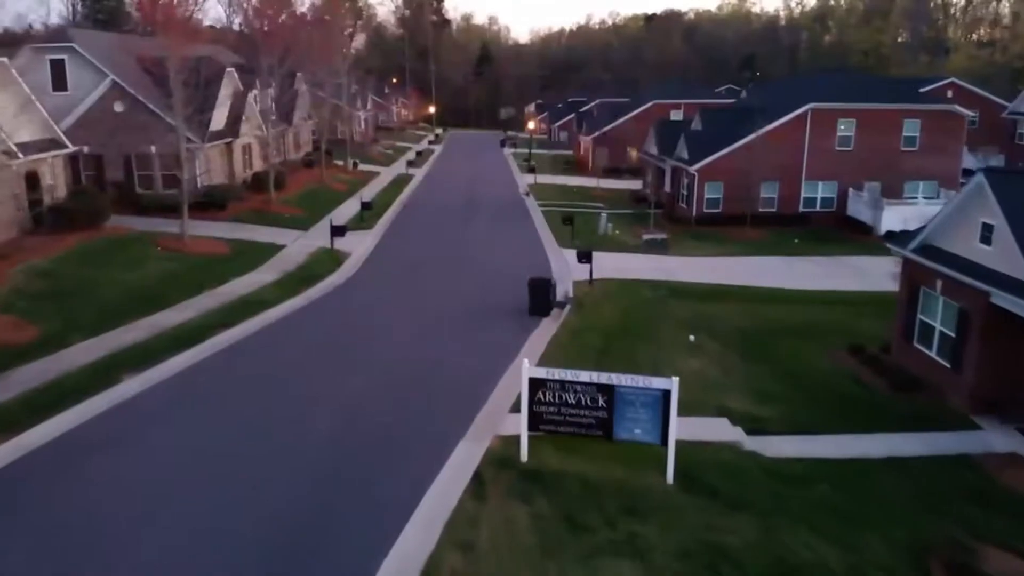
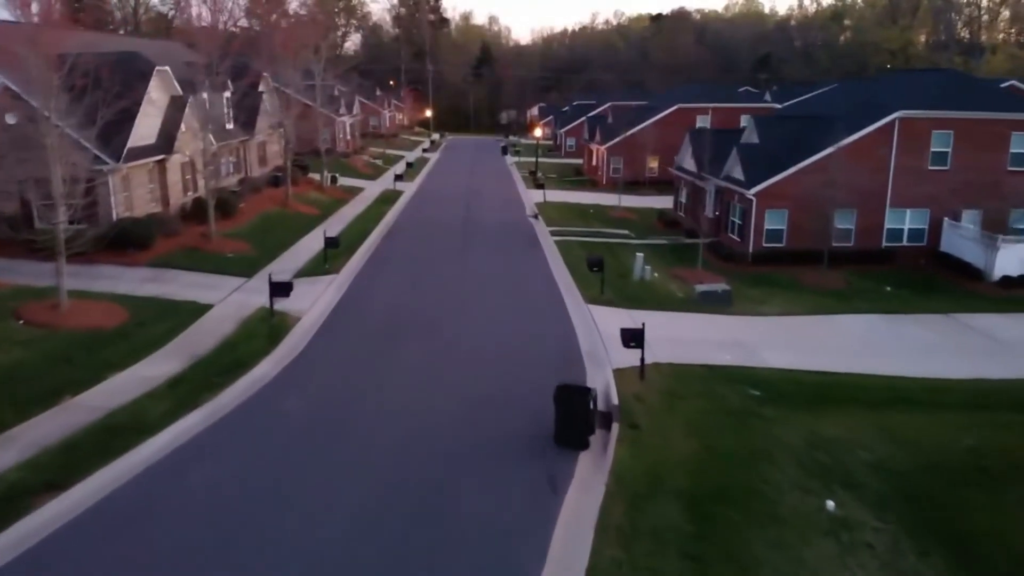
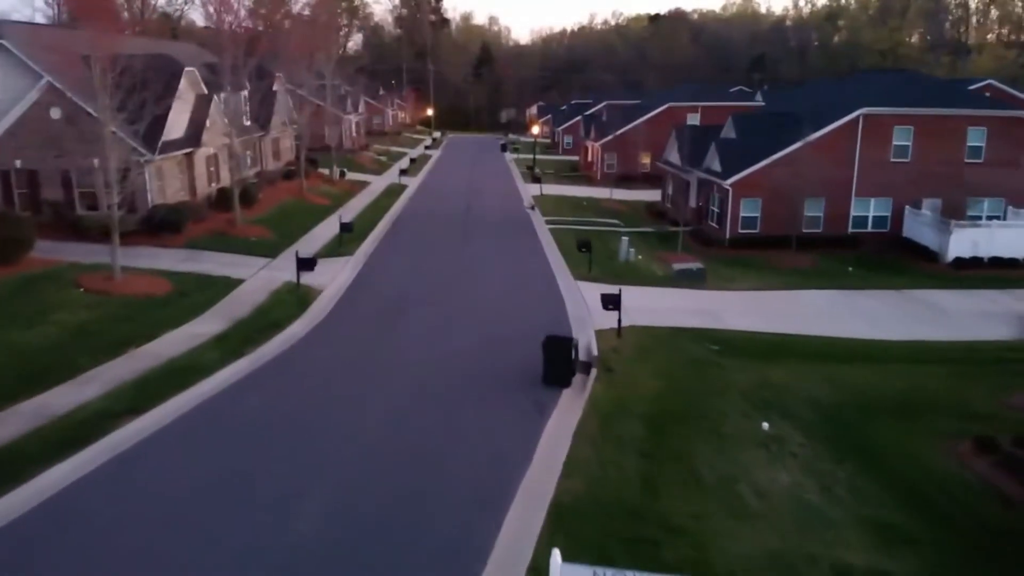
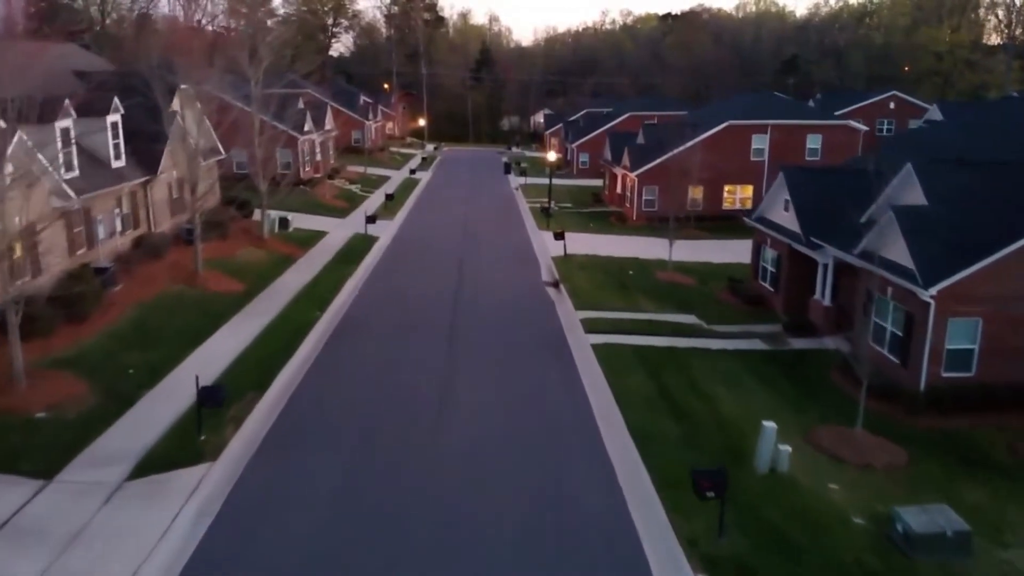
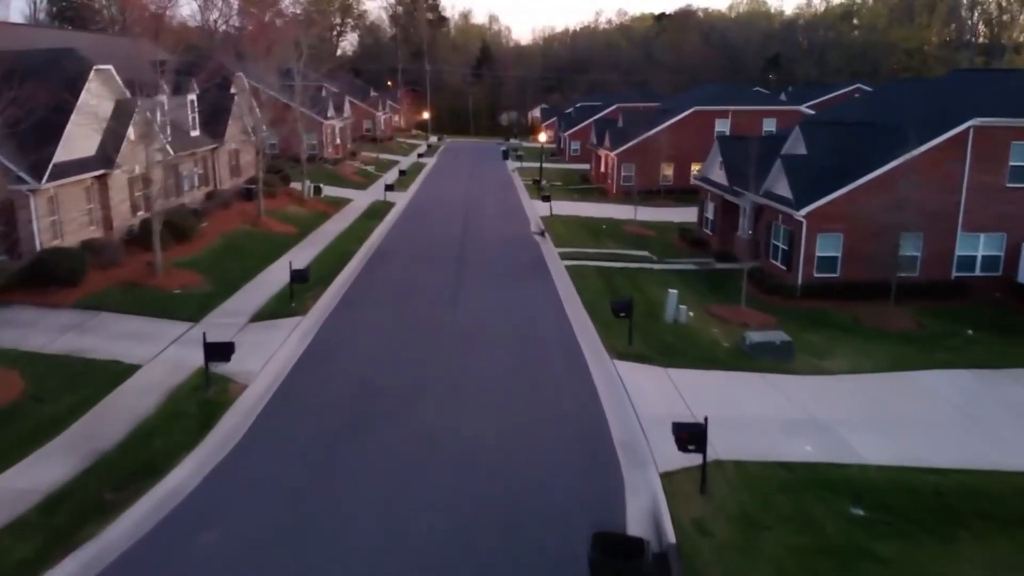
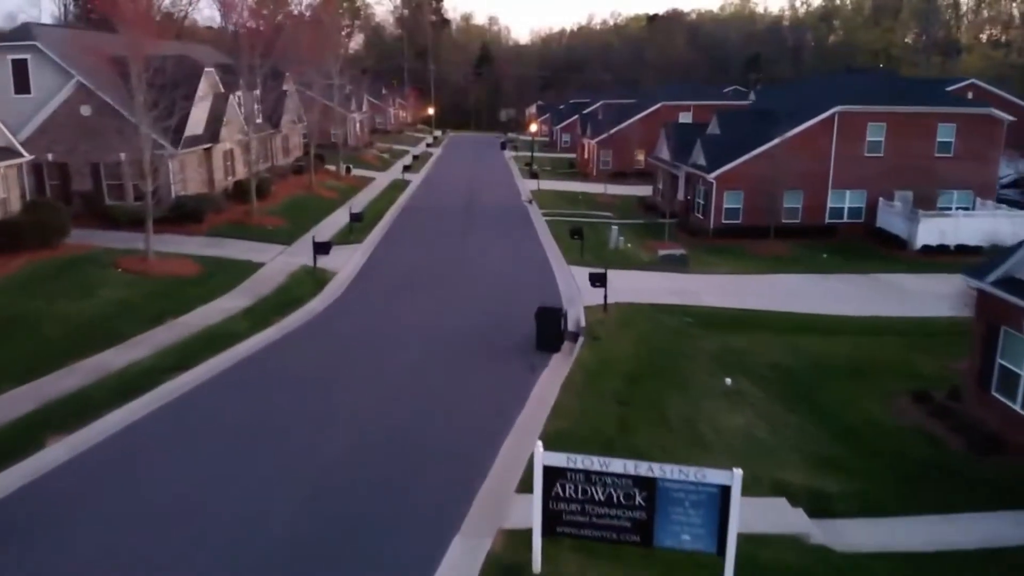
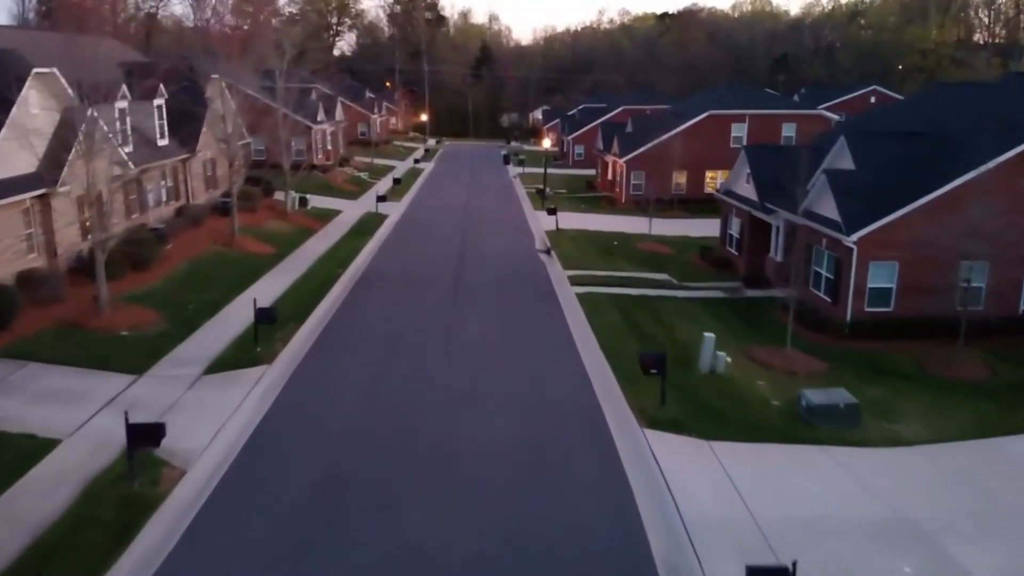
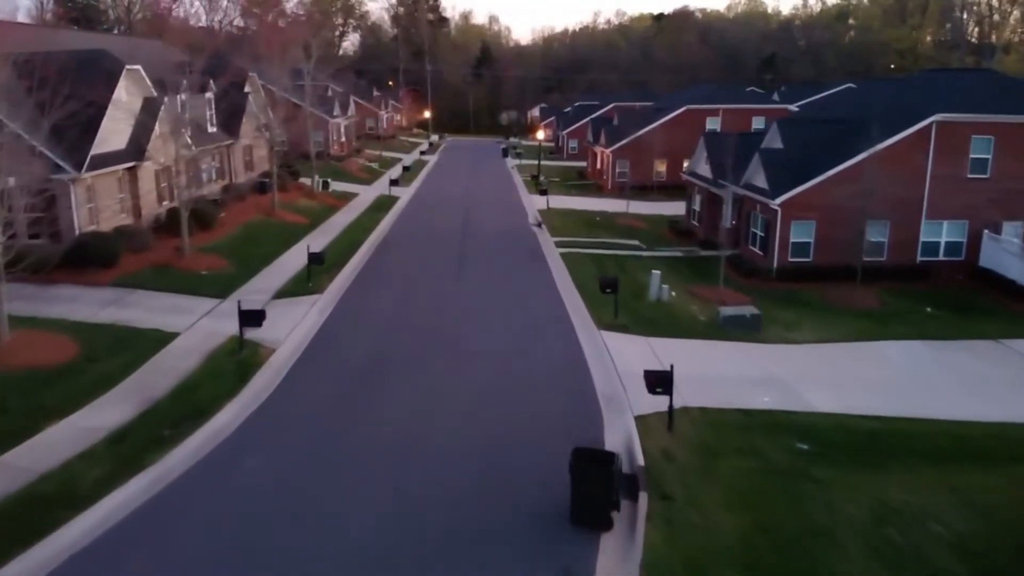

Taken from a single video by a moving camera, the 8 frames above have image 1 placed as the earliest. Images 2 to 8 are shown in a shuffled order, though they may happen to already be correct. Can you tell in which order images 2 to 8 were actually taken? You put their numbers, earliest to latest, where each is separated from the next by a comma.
6, 3, 2, 8, 5, 7, 4
